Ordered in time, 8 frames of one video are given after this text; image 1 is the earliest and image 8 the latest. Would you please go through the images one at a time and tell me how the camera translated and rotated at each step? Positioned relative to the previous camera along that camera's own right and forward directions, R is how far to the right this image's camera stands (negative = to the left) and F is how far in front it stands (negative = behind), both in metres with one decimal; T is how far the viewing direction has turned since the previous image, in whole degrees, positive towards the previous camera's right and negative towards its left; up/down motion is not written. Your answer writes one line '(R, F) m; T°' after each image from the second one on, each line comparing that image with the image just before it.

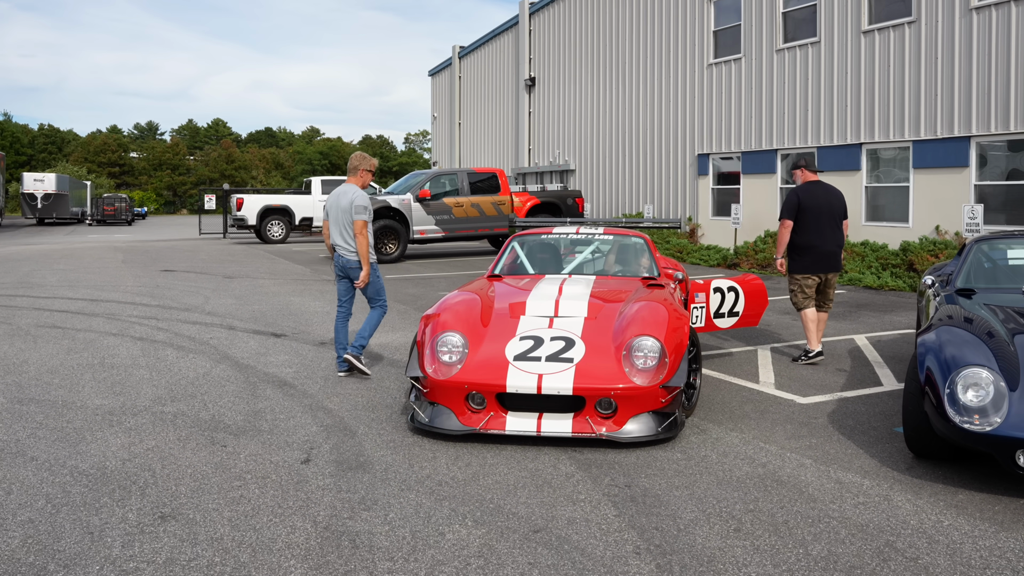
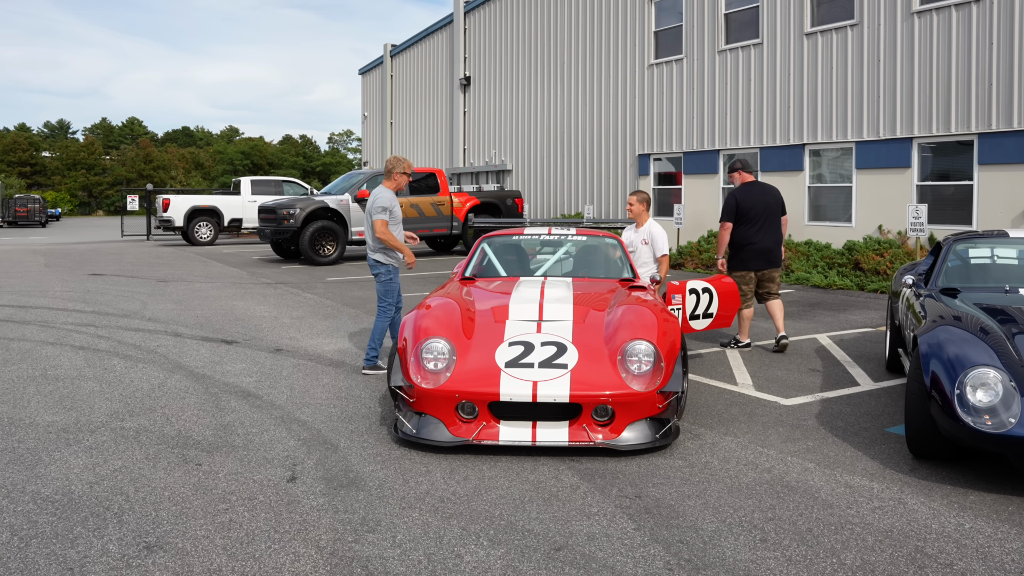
(-0.4, +0.2) m; +5°
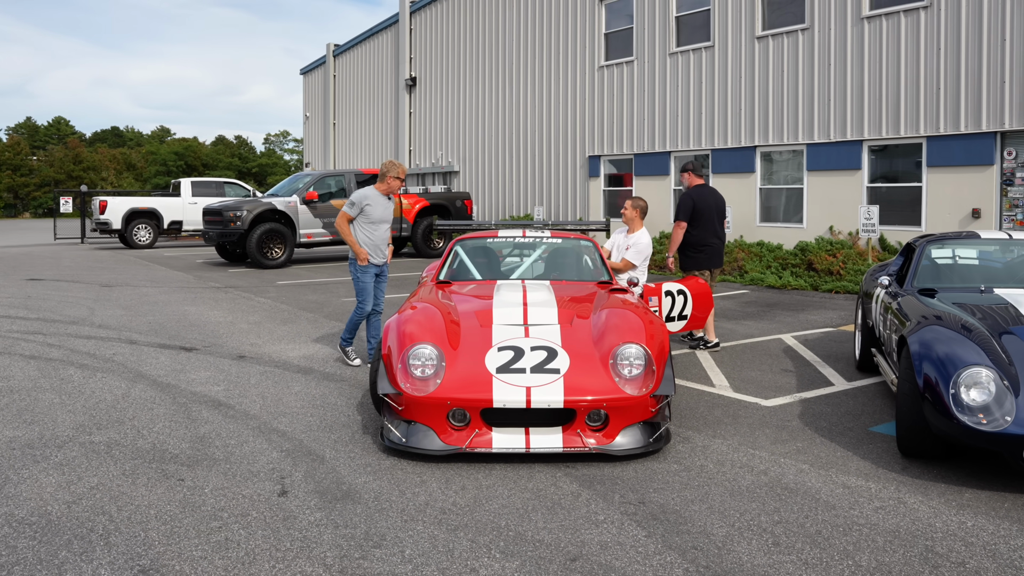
(-0.3, +0.1) m; +4°
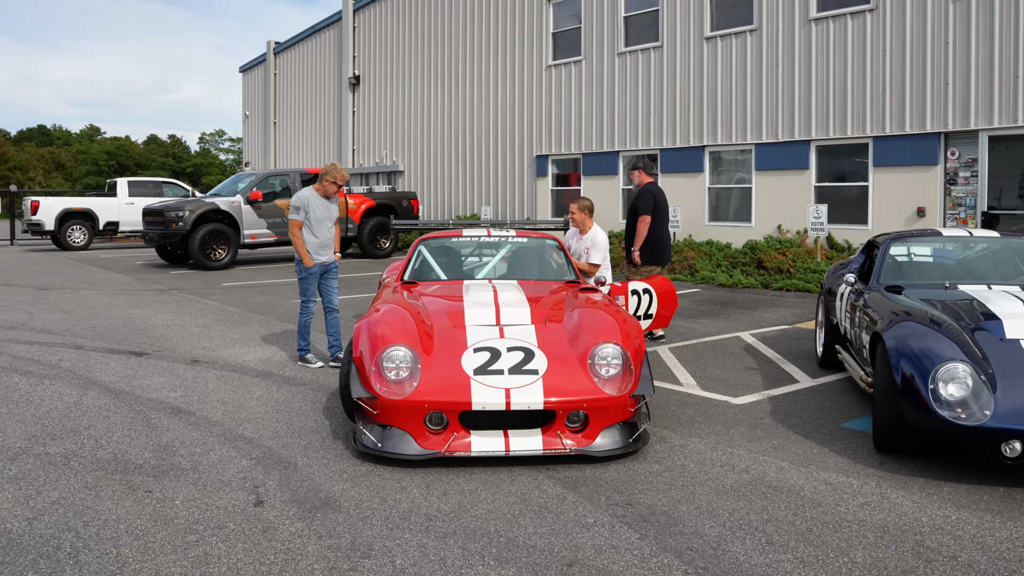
(-0.2, +0.1) m; +4°
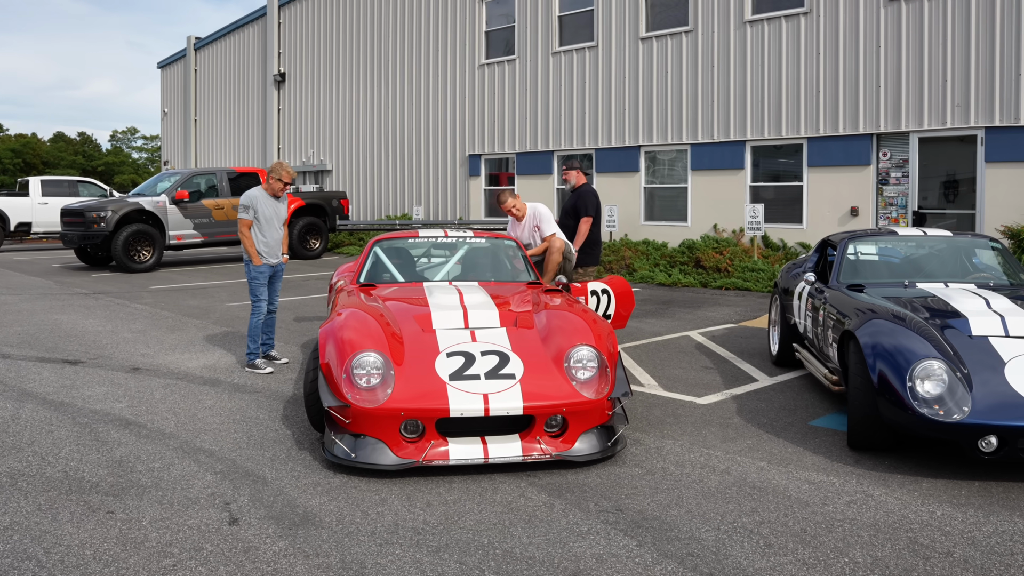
(-0.3, +0.1) m; +5°
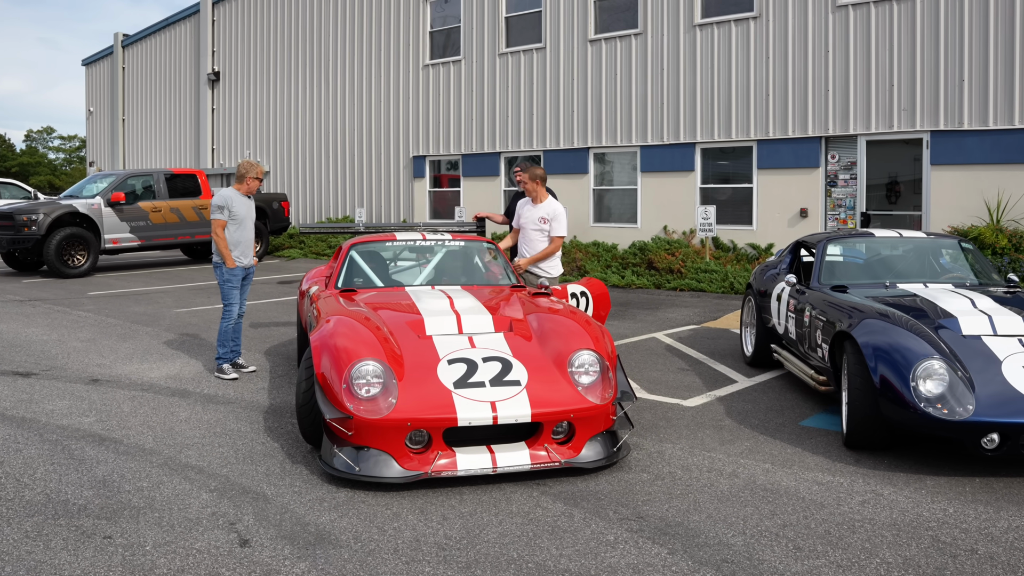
(-0.4, +0.1) m; +5°
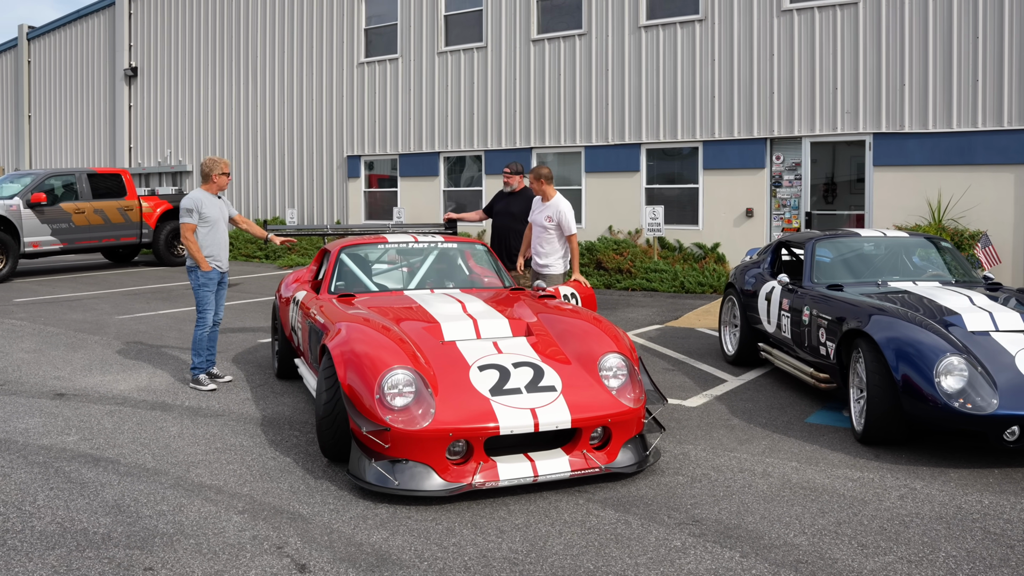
(-0.7, +0.2) m; +7°
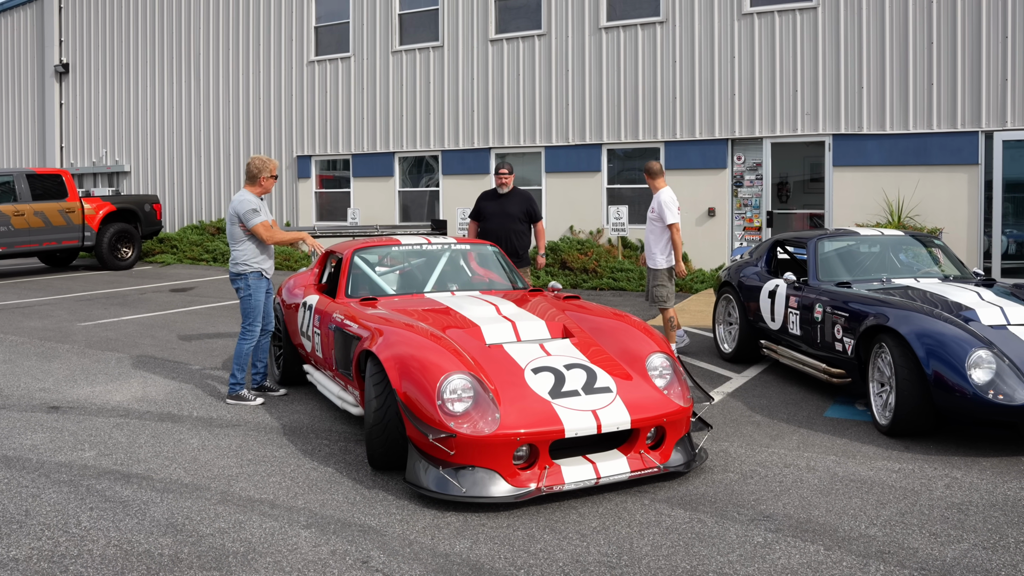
(-0.7, +0.1) m; +6°
